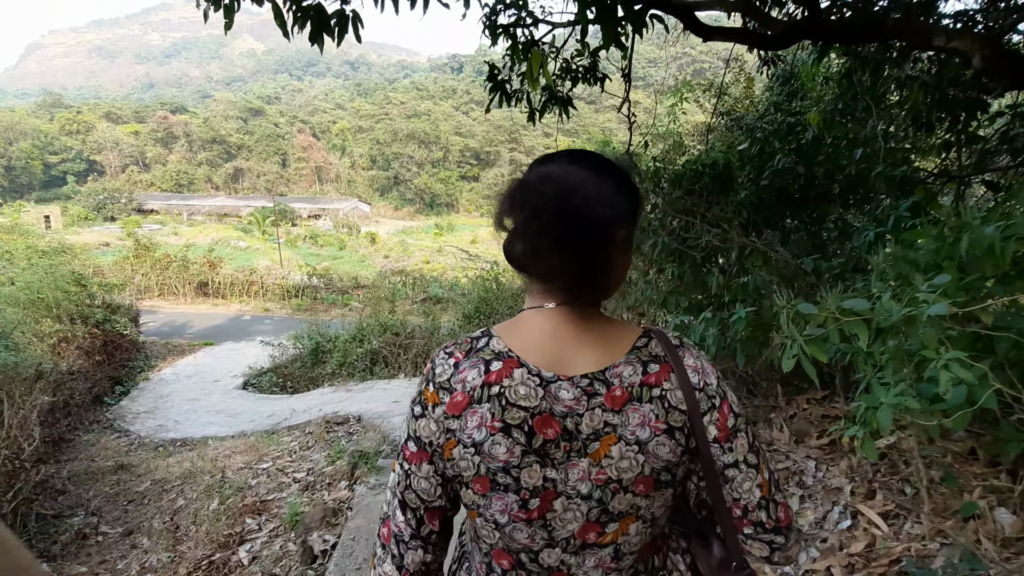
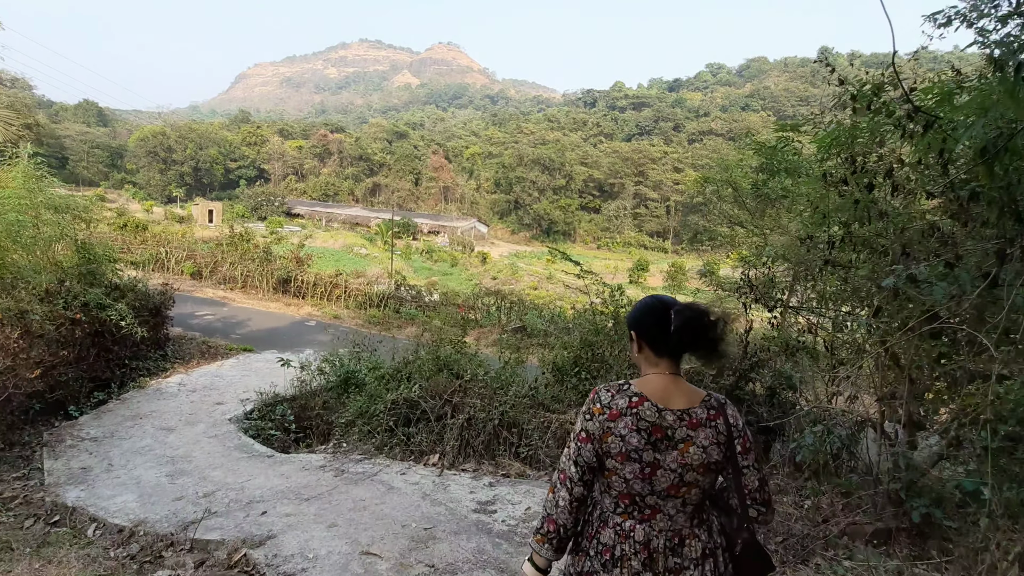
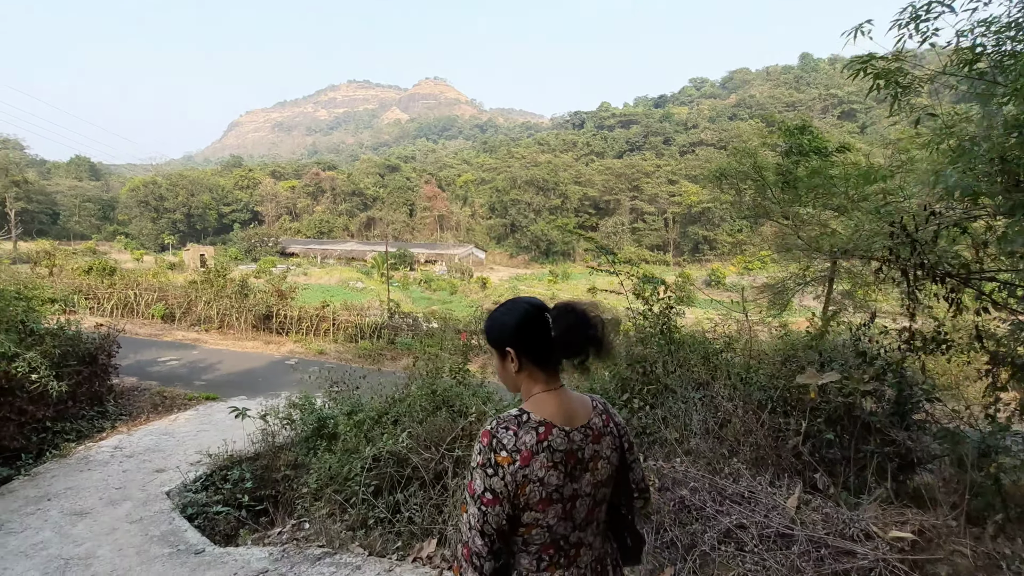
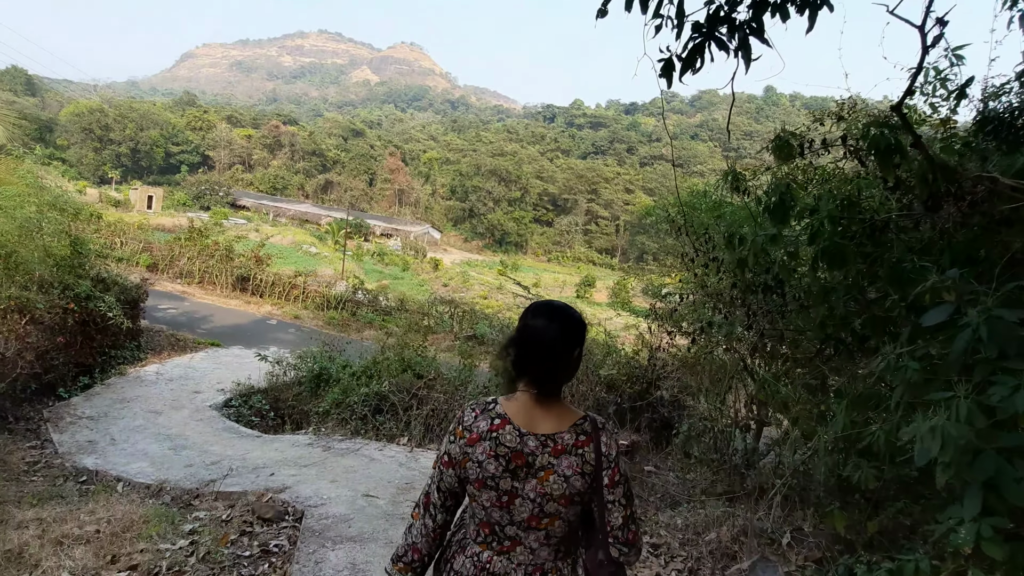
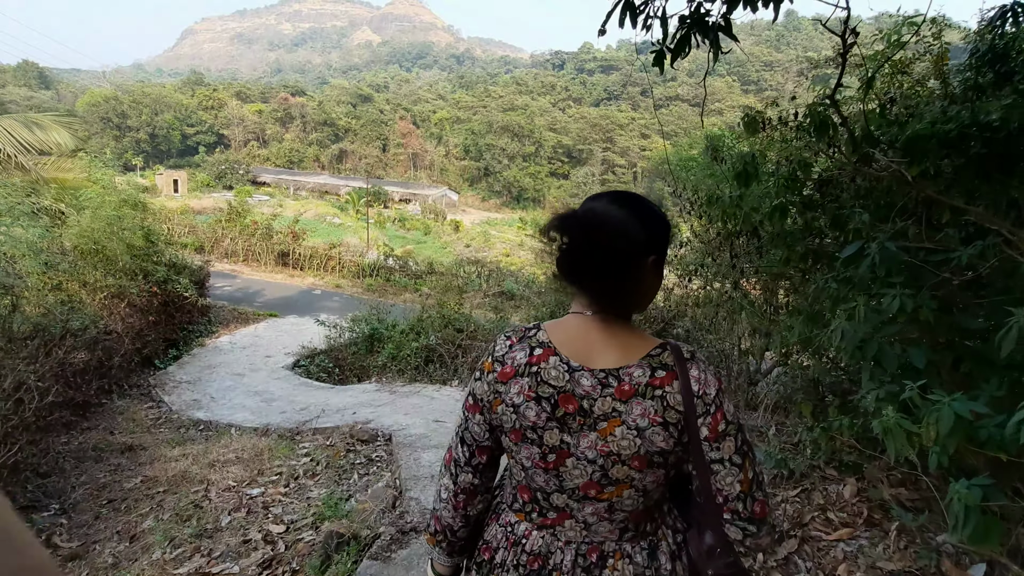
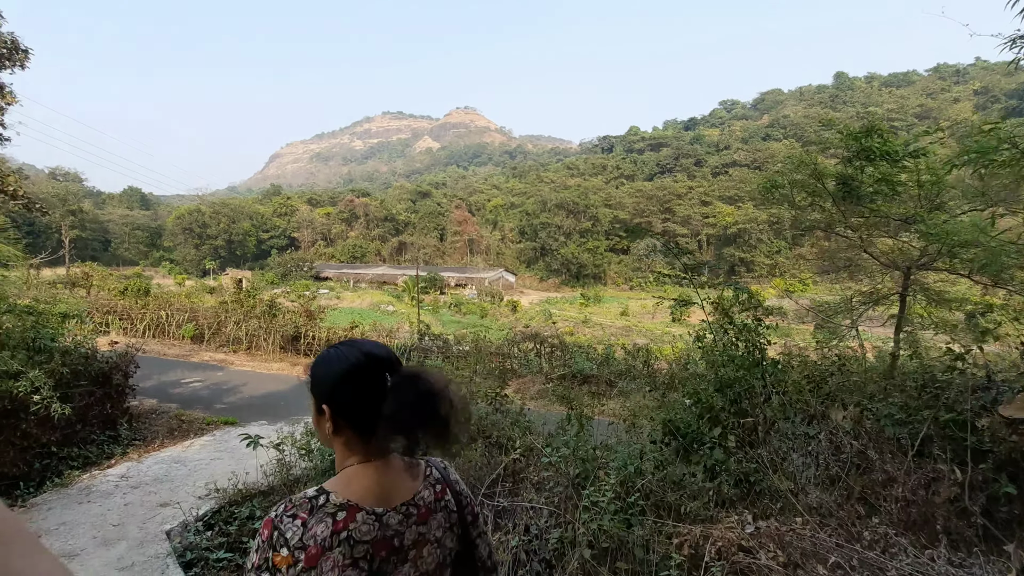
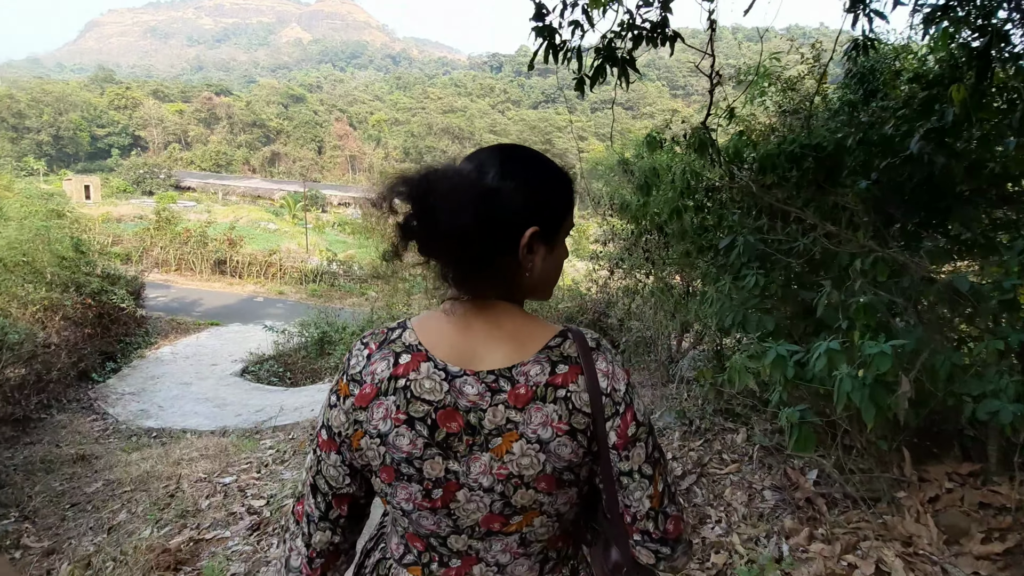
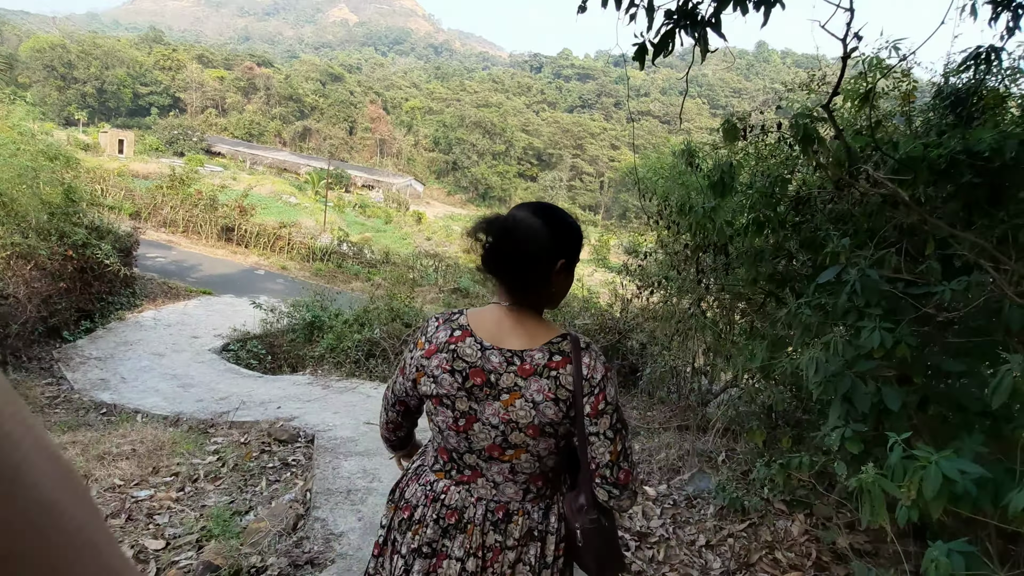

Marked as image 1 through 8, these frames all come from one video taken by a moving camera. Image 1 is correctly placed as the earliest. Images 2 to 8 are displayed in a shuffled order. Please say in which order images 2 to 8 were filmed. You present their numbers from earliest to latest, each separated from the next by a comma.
7, 5, 8, 4, 2, 3, 6
